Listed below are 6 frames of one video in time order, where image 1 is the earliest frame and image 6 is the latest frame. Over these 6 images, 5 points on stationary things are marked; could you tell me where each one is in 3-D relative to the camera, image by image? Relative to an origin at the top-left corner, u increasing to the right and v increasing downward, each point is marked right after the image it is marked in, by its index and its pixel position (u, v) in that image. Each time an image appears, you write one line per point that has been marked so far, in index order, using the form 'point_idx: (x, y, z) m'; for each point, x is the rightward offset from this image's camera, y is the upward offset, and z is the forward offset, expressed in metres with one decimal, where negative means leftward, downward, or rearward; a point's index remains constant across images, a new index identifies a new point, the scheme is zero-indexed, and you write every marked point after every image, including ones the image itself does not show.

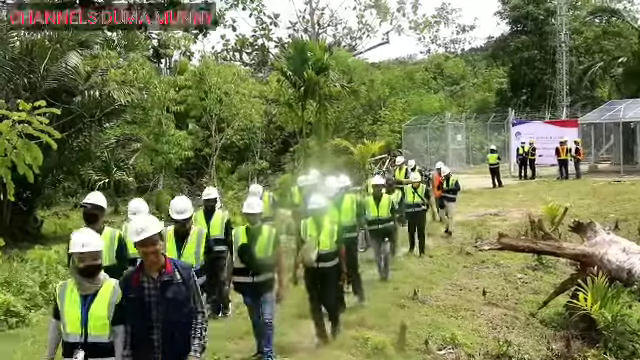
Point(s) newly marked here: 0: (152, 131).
0: (-4.5, +1.3, +18.5) m
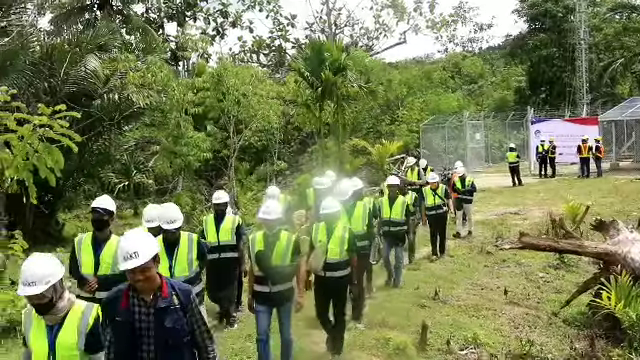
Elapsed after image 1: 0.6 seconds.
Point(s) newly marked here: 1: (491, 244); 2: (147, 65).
0: (-4.0, +1.2, +18.6) m
1: (+4.4, -1.7, +18.2) m
2: (-4.4, +2.9, +17.8) m
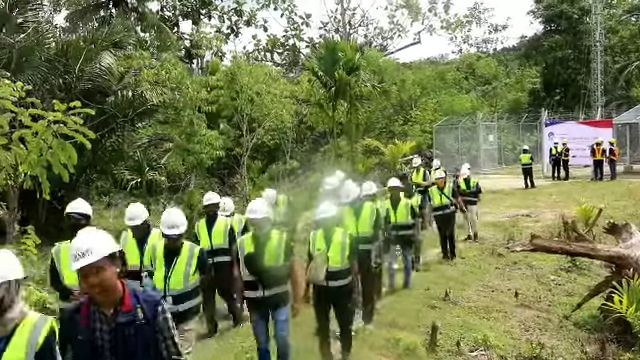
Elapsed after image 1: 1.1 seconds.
0: (-3.6, +1.3, +18.7) m
1: (+4.7, -1.7, +18.1) m
2: (-4.1, +3.0, +17.9) m
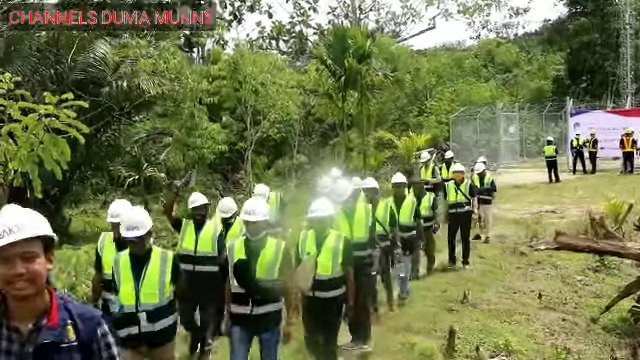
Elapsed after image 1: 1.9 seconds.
0: (-3.4, +1.4, +17.6) m
1: (+4.9, -1.6, +17.0) m
2: (-3.9, +3.1, +16.8) m
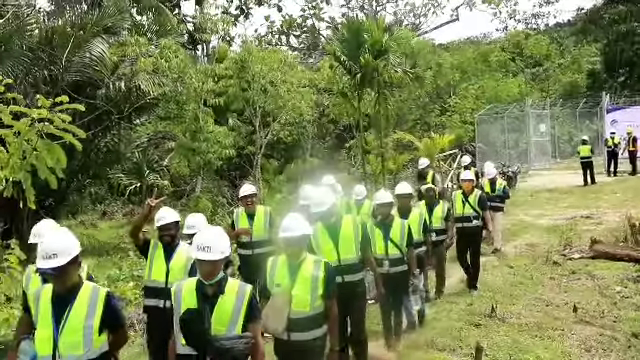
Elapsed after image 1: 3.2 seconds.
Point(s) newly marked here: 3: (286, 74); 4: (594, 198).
0: (-3.1, +1.2, +16.5) m
1: (+5.3, -1.6, +15.7) m
2: (-3.6, +2.9, +15.7) m
3: (-0.9, +2.8, +18.8) m
4: (+7.3, -0.5, +19.0) m
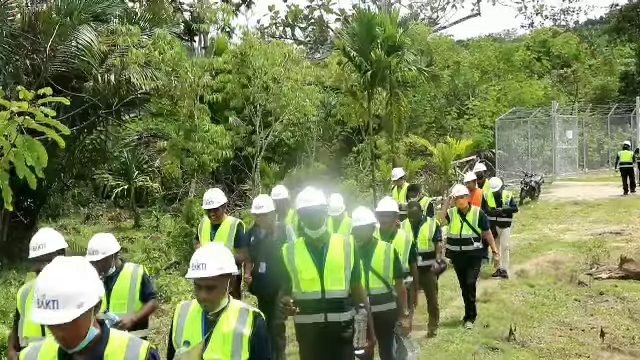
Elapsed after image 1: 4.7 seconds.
0: (-3.0, +1.2, +15.2) m
1: (+5.4, -1.9, +14.3) m
2: (-3.4, +2.9, +14.5) m
3: (-0.7, +2.6, +17.5) m
4: (+7.4, -0.8, +17.7) m
